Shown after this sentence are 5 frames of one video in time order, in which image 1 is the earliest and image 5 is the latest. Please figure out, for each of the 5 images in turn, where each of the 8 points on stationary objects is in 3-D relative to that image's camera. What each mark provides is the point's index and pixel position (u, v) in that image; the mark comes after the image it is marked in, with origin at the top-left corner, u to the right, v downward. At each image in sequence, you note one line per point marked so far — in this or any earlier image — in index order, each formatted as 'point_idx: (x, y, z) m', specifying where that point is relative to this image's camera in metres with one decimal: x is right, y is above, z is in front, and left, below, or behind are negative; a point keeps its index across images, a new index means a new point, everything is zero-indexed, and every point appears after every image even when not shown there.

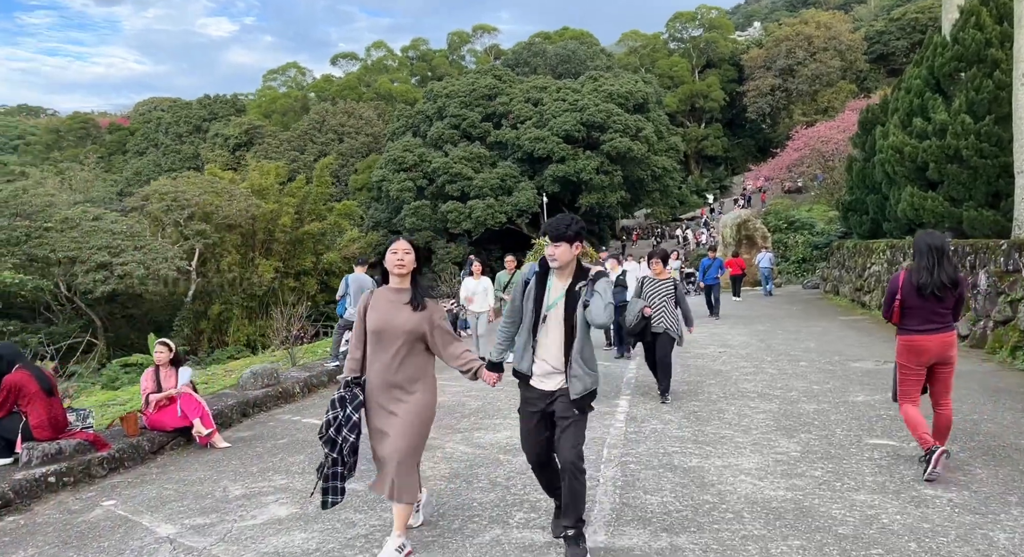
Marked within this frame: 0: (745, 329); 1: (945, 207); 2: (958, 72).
0: (+4.1, -0.9, +11.4) m
1: (+7.6, +1.3, +11.4) m
2: (+8.0, +3.7, +11.6) m
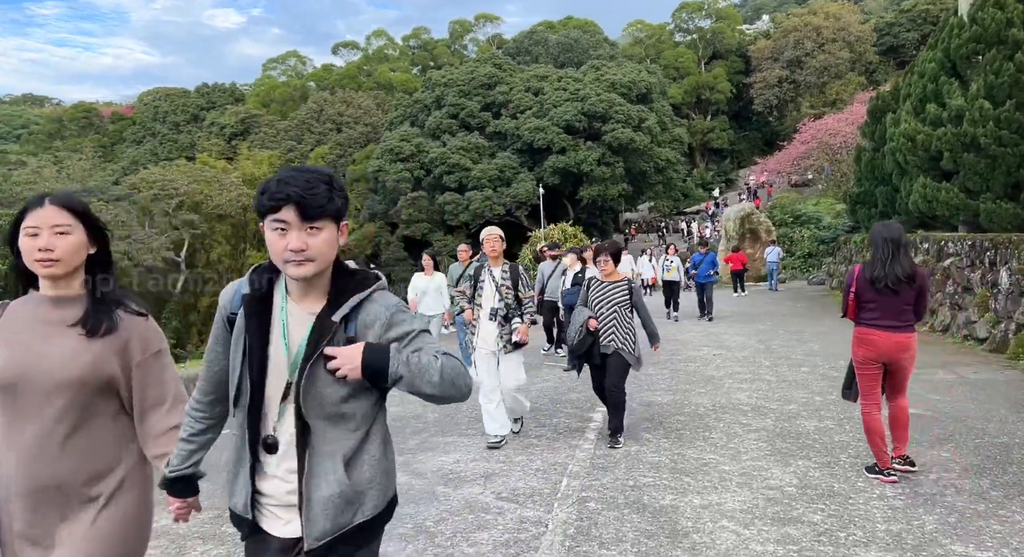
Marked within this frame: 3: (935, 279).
0: (+3.8, -0.9, +10.6) m
1: (+7.3, +1.3, +10.6) m
2: (+7.7, +3.7, +10.8) m
3: (+6.3, 0.0, +9.7) m
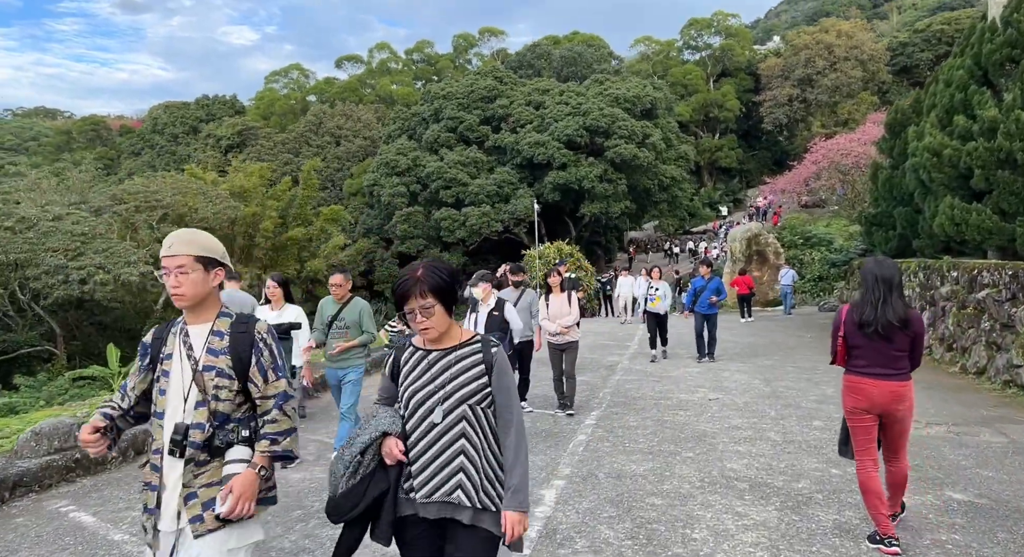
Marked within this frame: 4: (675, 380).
0: (+3.4, -1.3, +9.4) m
1: (+6.9, +0.8, +9.3) m
2: (+7.4, +3.2, +9.6) m
3: (+6.0, -0.5, +8.5) m
4: (+2.1, -1.3, +8.5) m
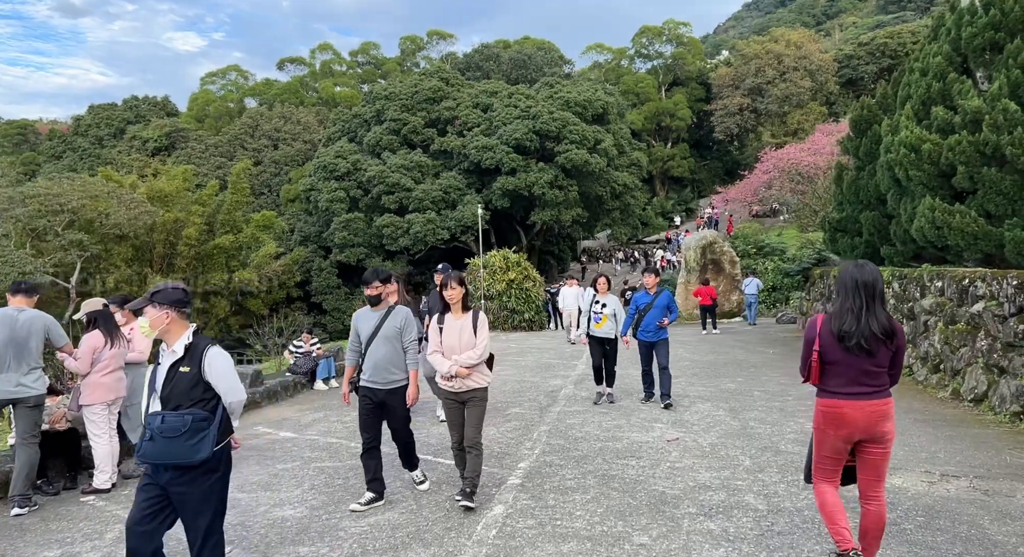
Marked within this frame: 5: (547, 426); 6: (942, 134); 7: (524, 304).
0: (+2.5, -1.4, +8.1) m
1: (+6.0, +0.7, +8.3) m
2: (+6.4, +3.1, +8.6) m
3: (+5.1, -0.6, +7.4) m
4: (+1.2, -1.4, +7.1) m
5: (+0.3, -1.5, +6.5) m
6: (+5.9, +2.0, +8.9) m
7: (+0.4, -0.8, +19.7) m
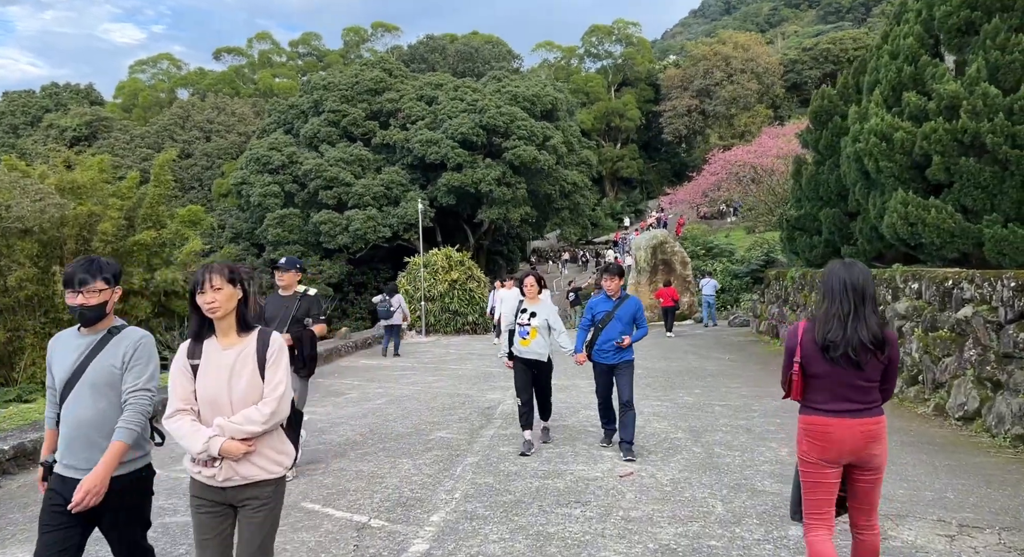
0: (+1.7, -1.4, +7.1) m
1: (+5.2, +0.7, +7.6) m
2: (+5.6, +3.1, +7.9) m
3: (+4.3, -0.6, +6.6) m
4: (+0.5, -1.4, +6.0) m
5: (-0.3, -1.5, +5.3) m
6: (+5.1, +2.0, +8.2) m
7: (-1.3, -0.8, +18.6) m
